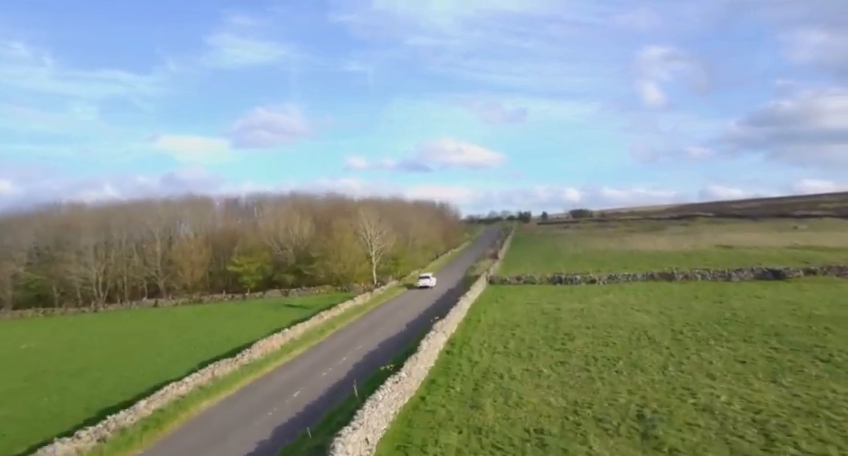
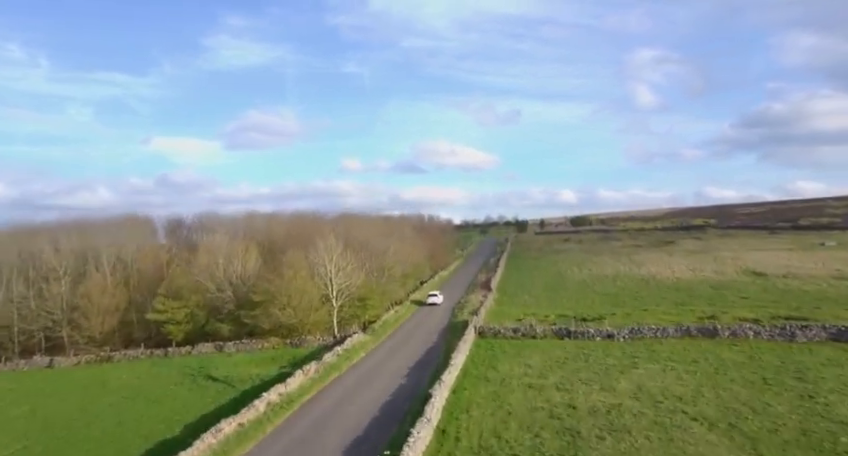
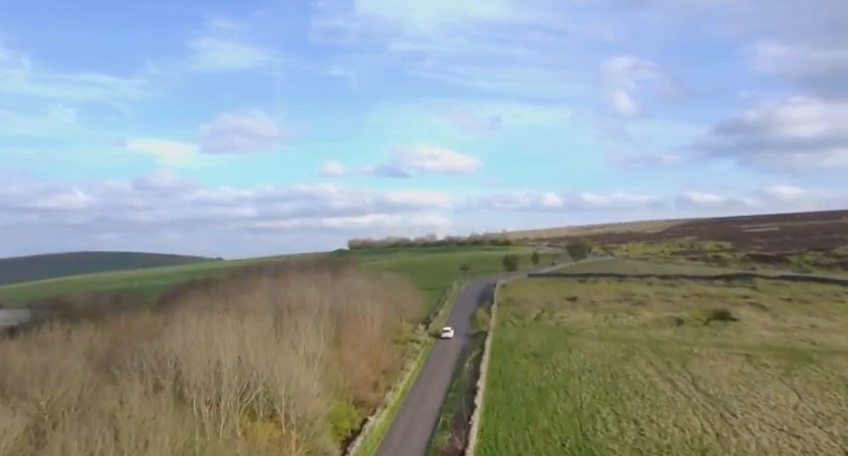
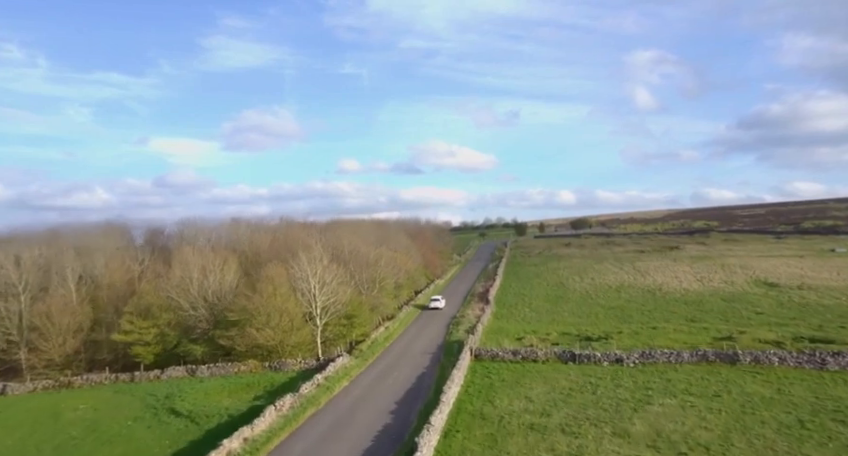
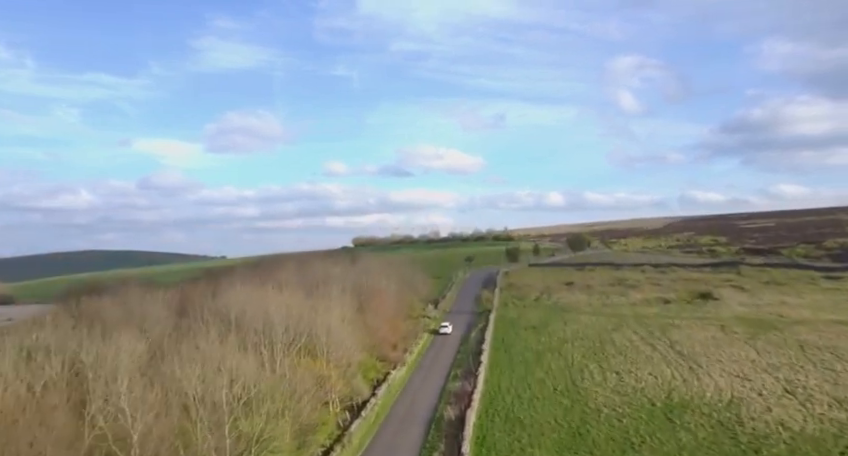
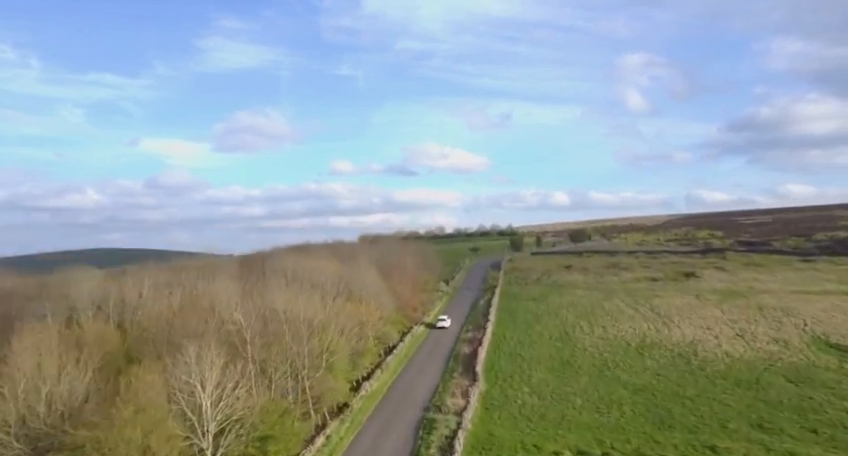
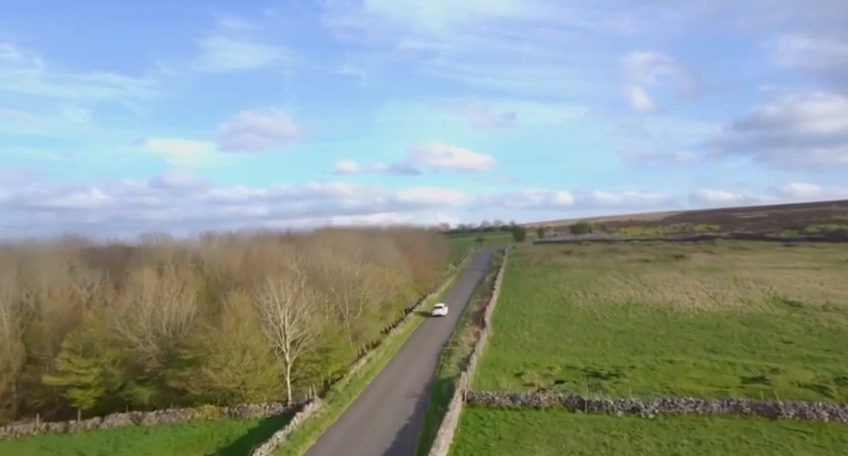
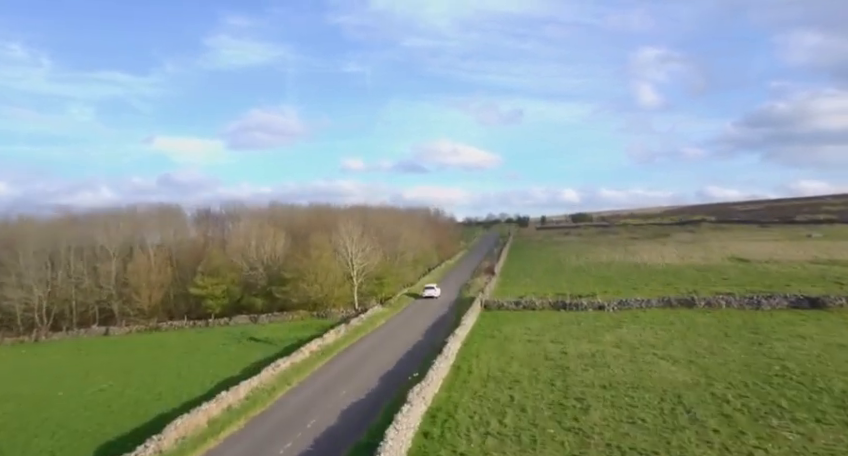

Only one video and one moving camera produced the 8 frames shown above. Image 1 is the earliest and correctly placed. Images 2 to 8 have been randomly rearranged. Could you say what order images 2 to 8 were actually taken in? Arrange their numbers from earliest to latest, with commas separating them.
8, 2, 4, 7, 6, 5, 3
